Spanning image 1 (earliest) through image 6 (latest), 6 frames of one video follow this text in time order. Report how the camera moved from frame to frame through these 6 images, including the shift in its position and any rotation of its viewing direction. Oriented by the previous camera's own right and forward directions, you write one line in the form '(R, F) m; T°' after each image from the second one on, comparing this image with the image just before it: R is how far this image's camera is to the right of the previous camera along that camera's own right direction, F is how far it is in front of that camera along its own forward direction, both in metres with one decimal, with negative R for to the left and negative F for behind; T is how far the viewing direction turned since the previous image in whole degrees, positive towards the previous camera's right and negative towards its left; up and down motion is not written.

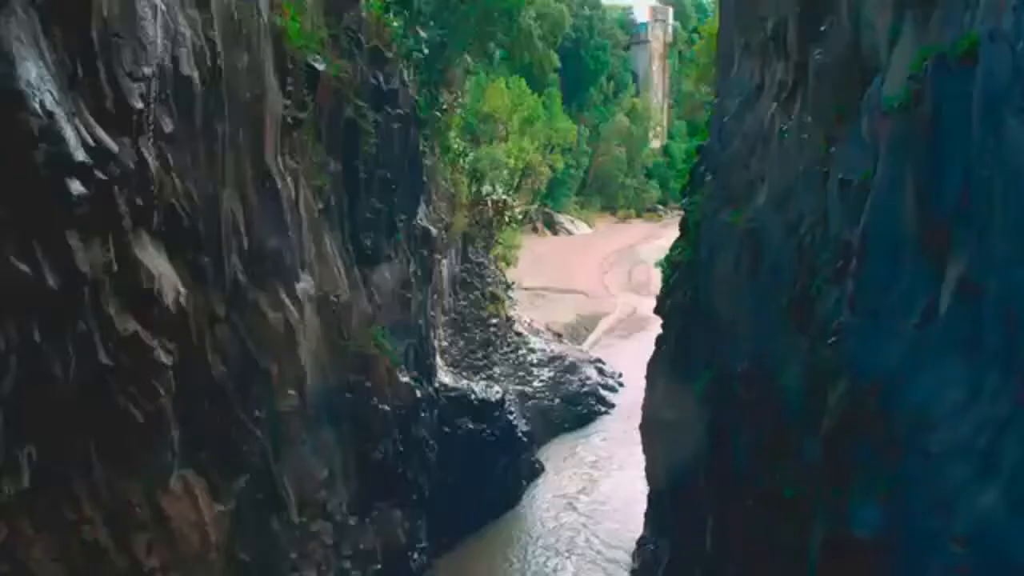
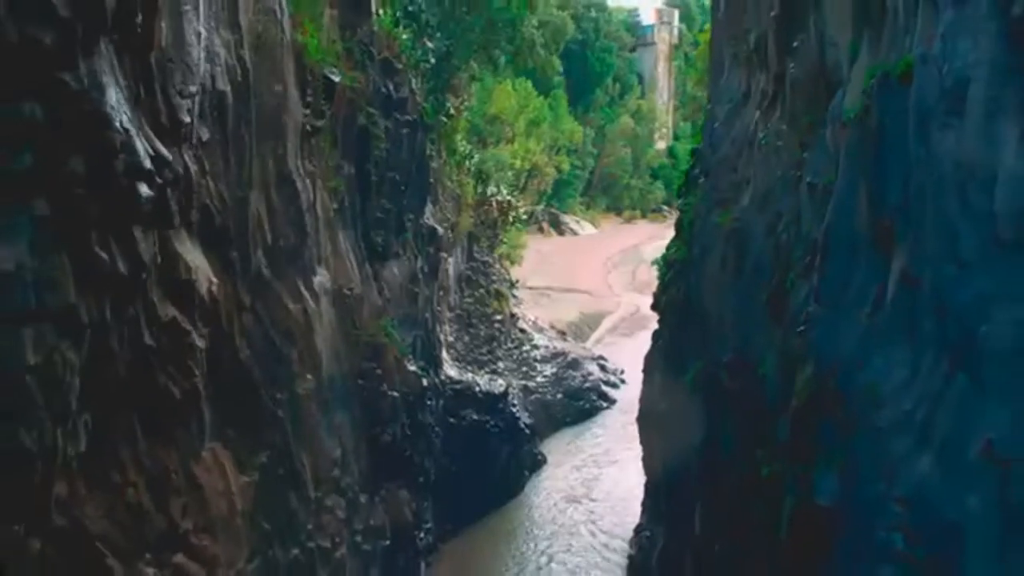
(+0.1, -0.9) m; 0°
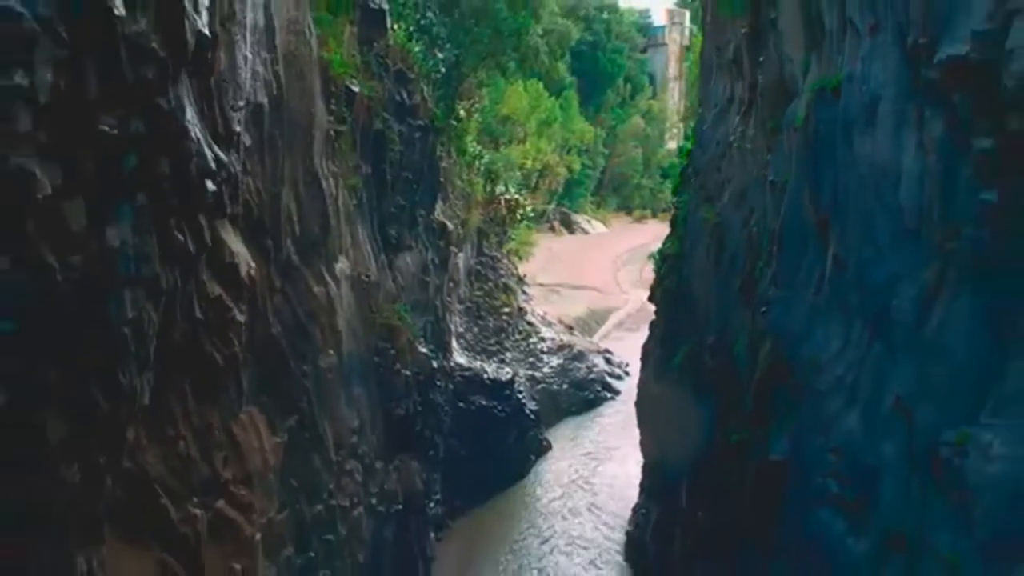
(+0.2, -1.4) m; -1°
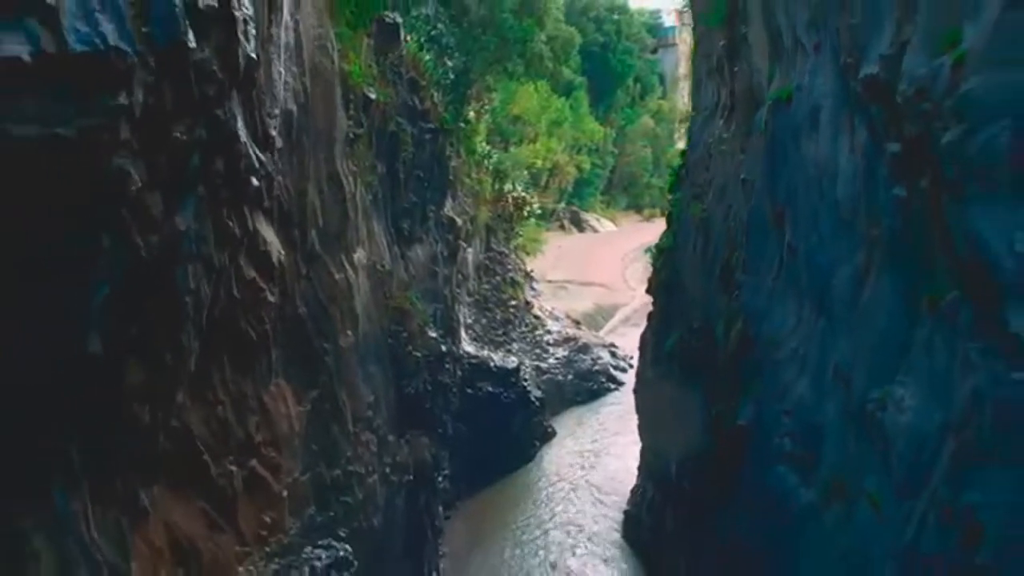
(+0.2, -1.4) m; -1°
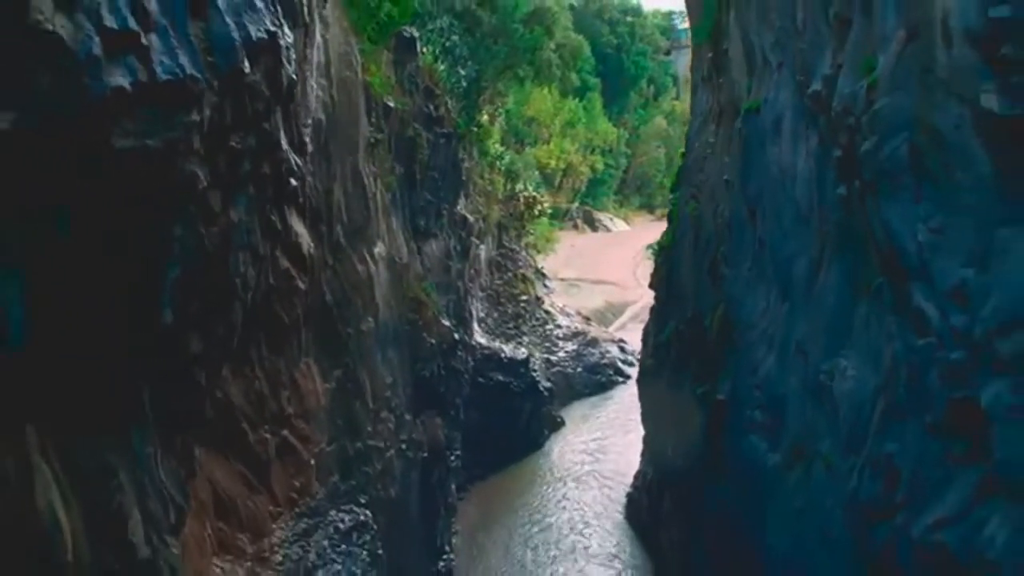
(+0.2, -1.4) m; -1°
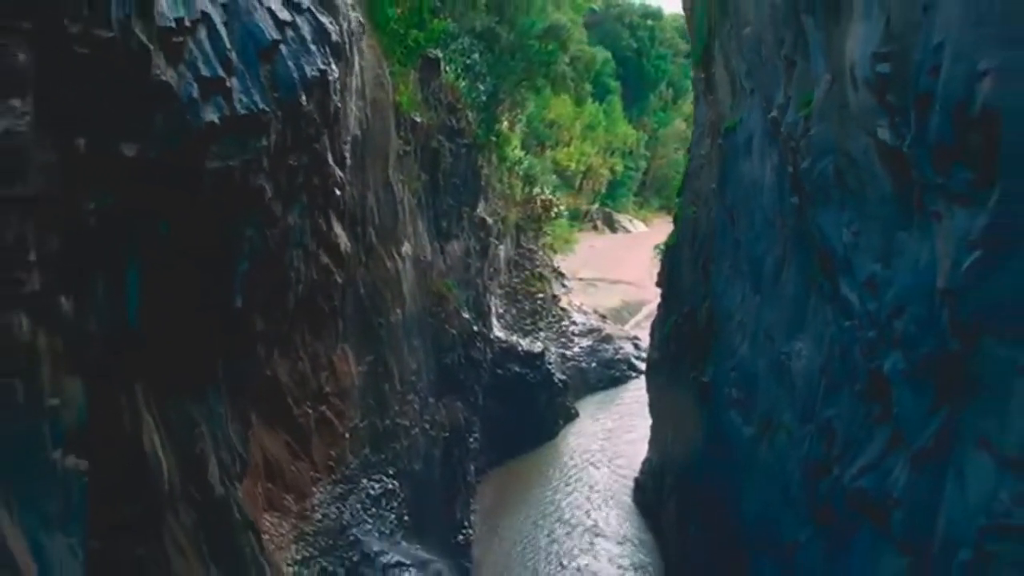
(+0.2, -1.8) m; -2°
